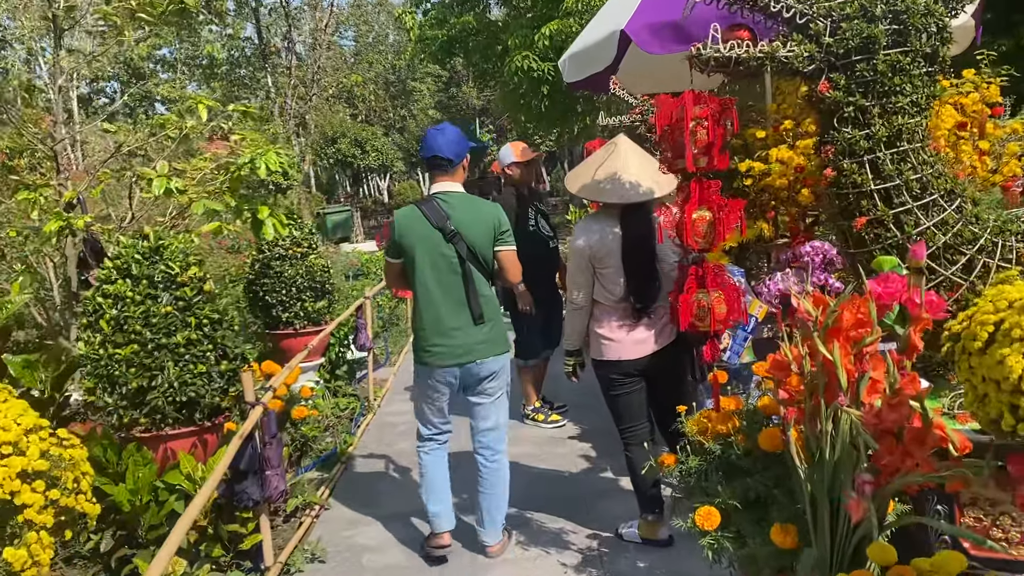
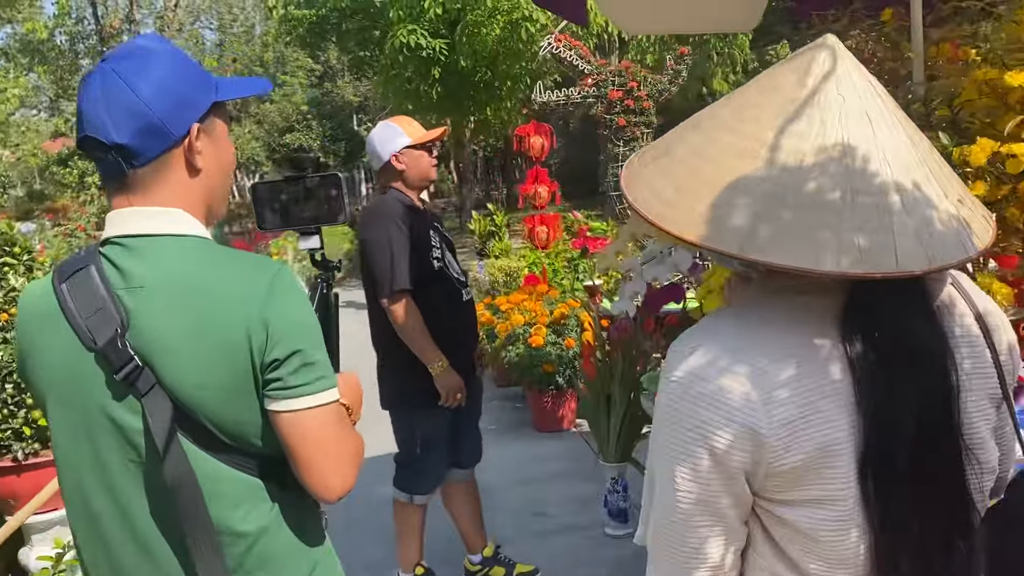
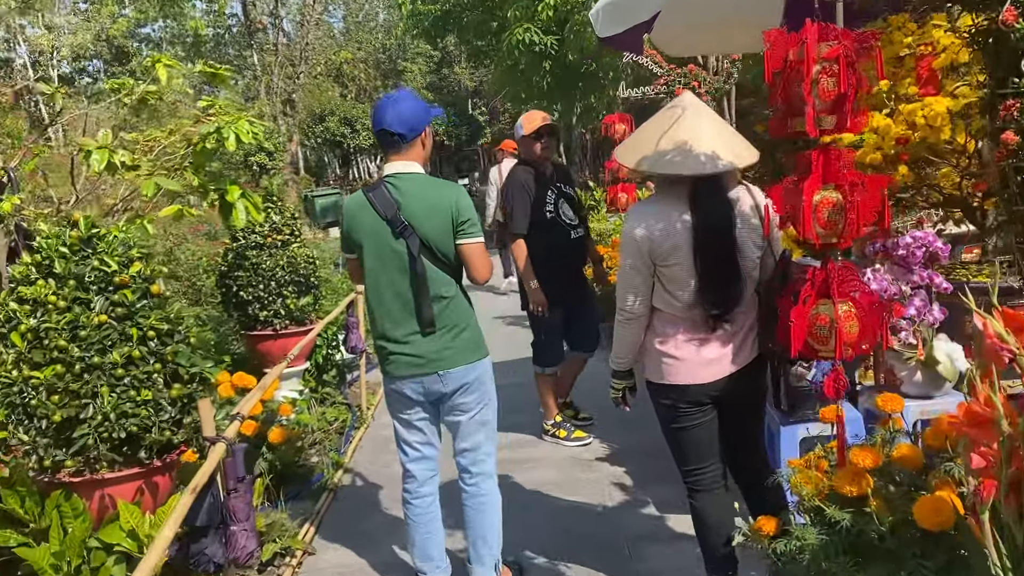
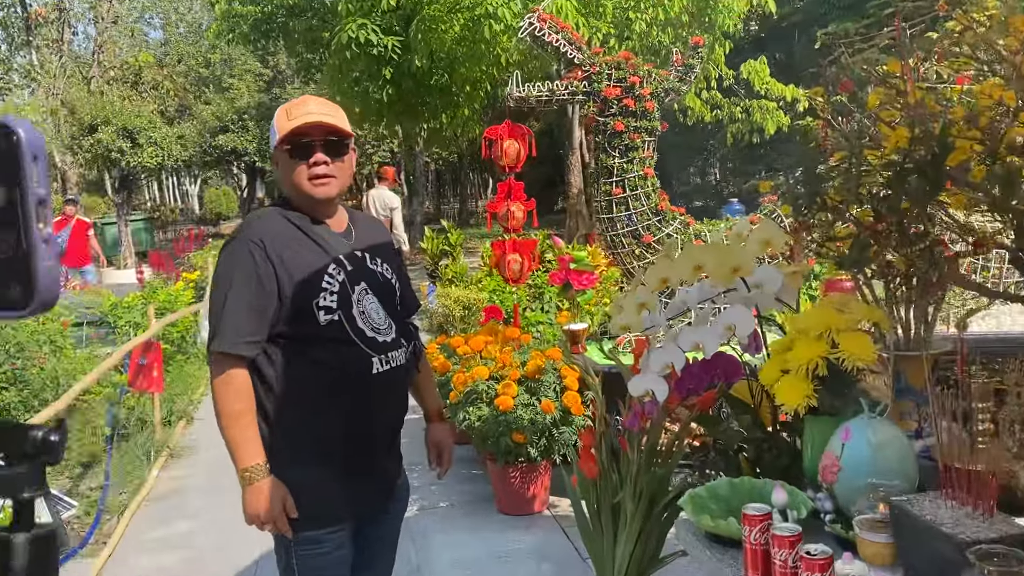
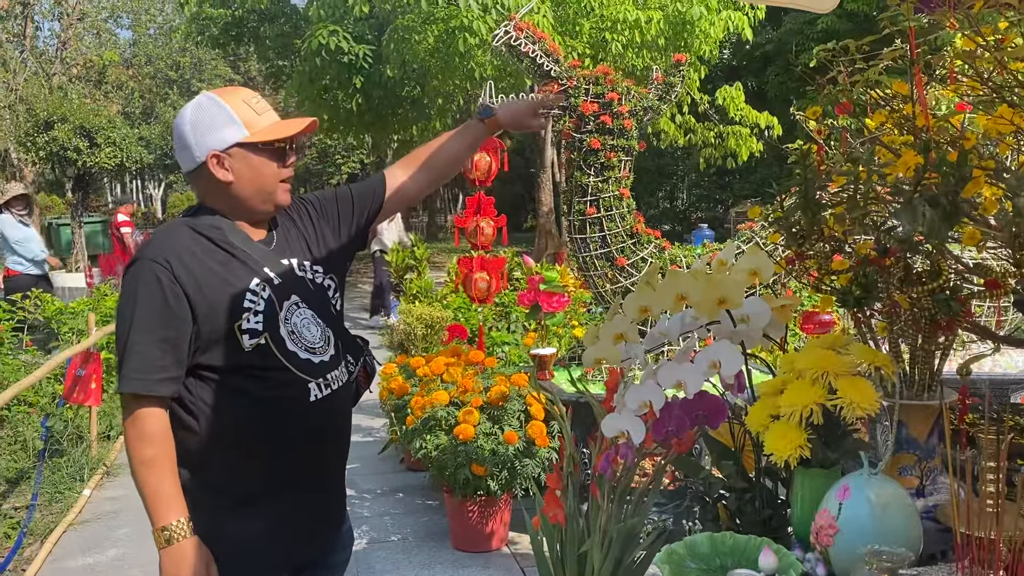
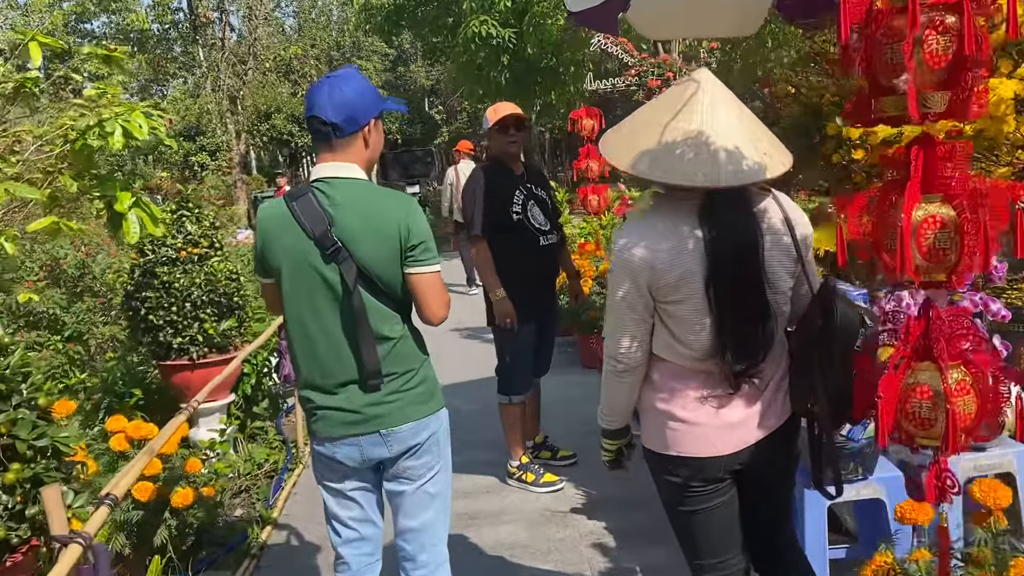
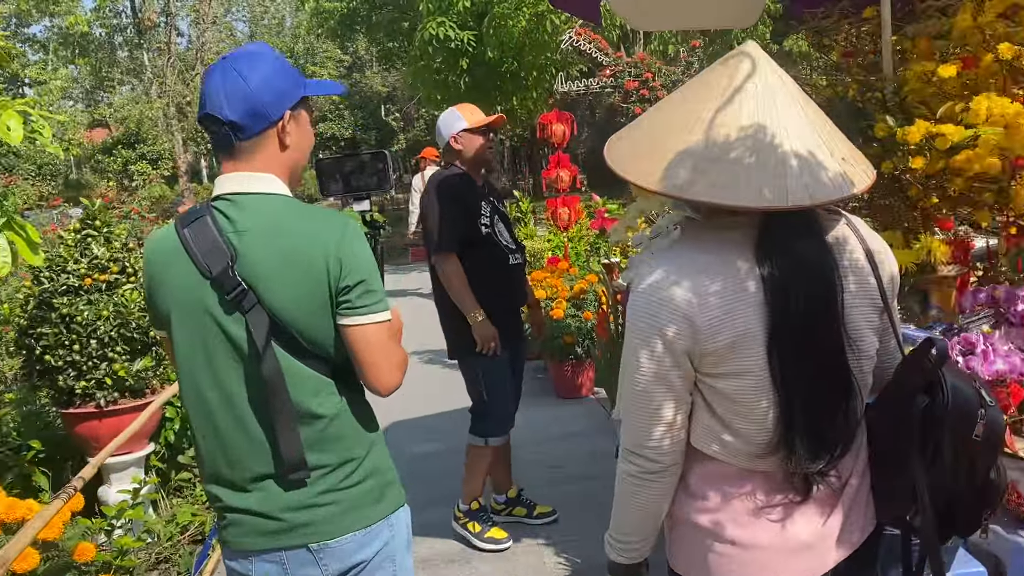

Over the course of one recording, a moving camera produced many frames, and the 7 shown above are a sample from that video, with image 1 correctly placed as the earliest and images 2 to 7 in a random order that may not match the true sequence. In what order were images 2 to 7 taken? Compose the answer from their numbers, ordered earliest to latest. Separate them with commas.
3, 6, 7, 2, 4, 5
